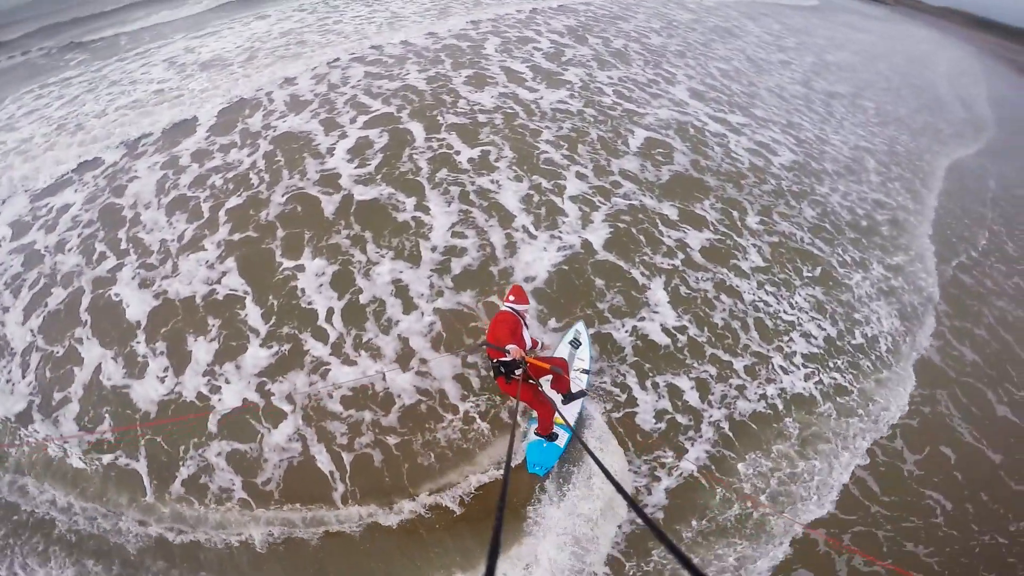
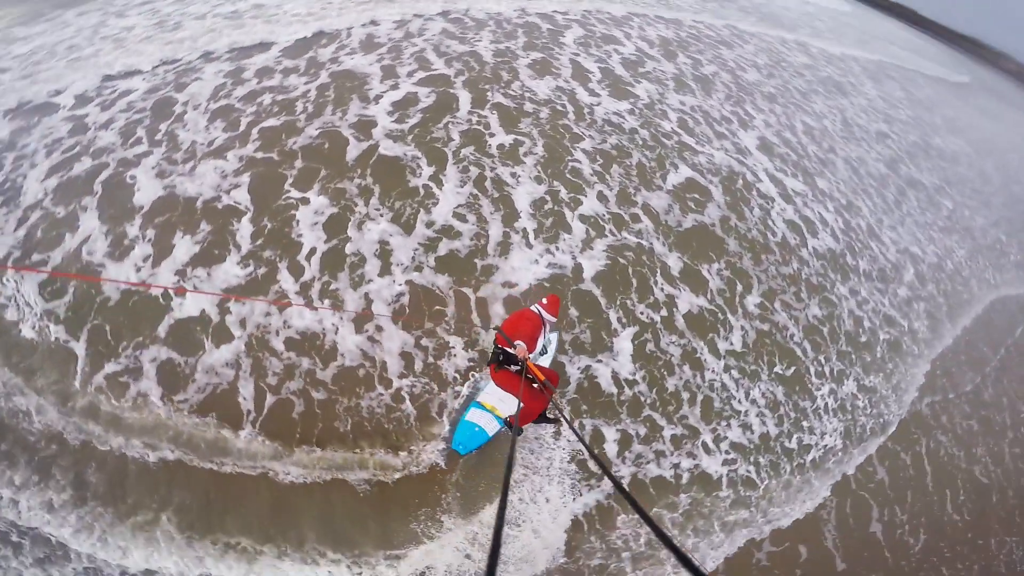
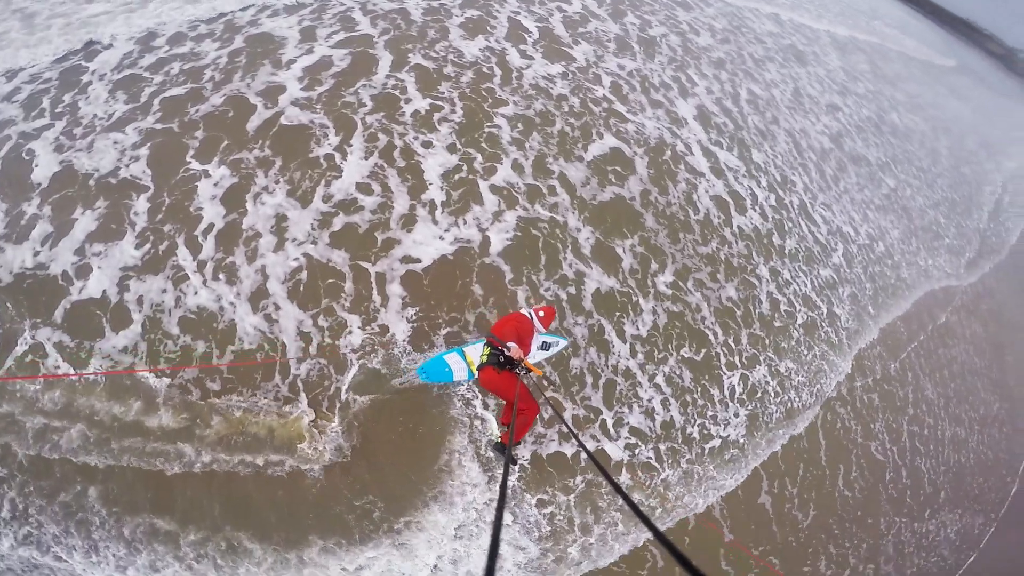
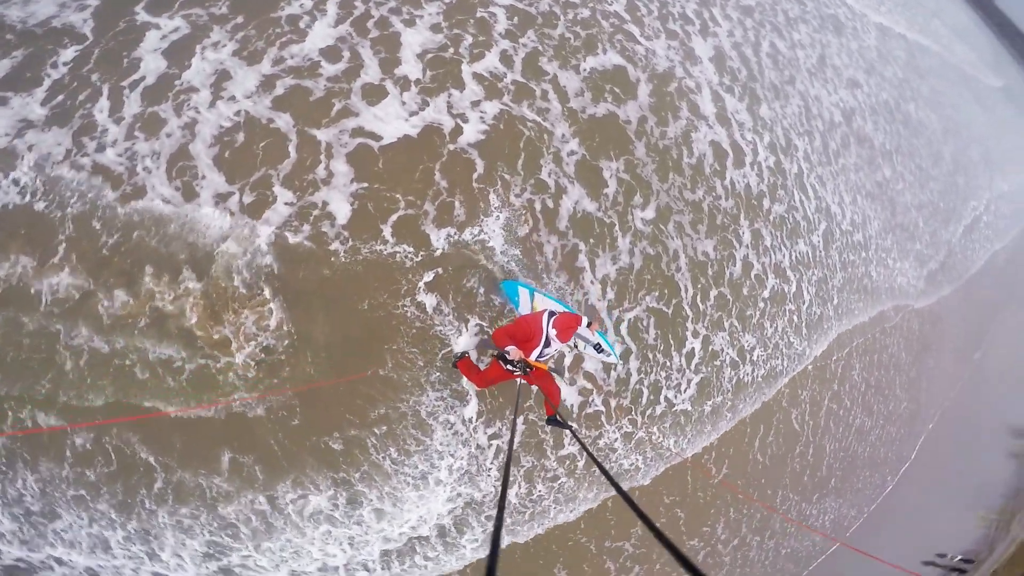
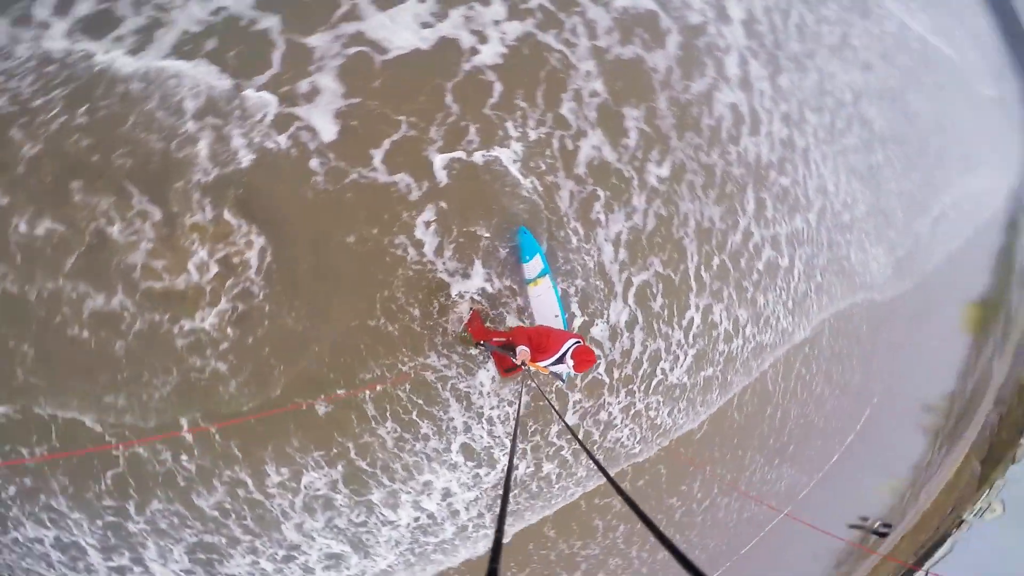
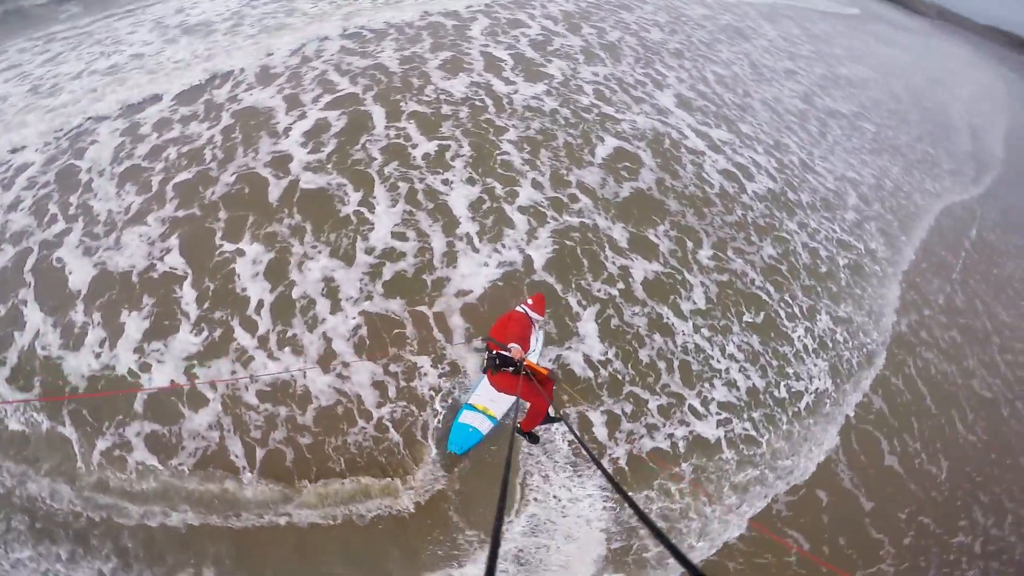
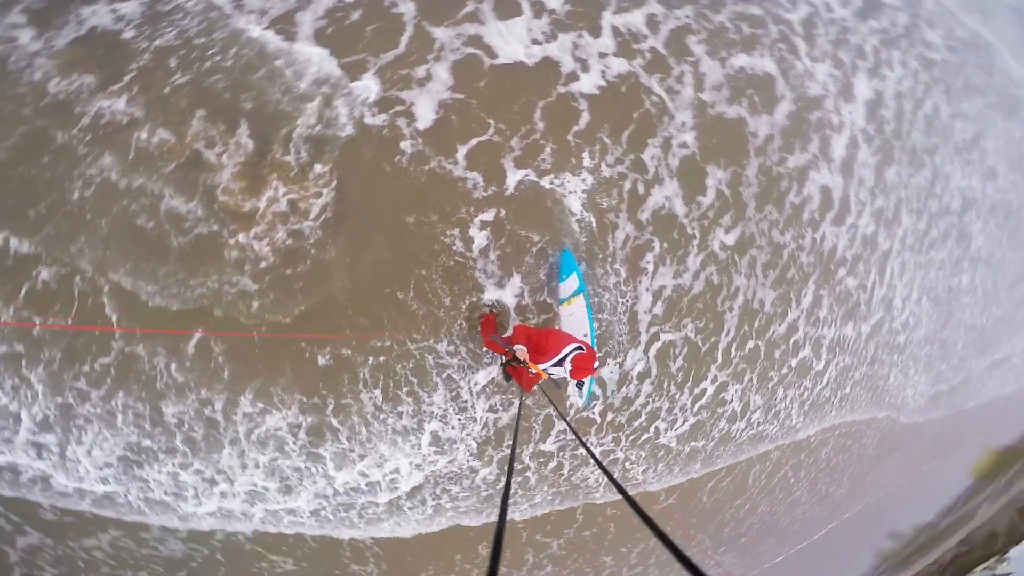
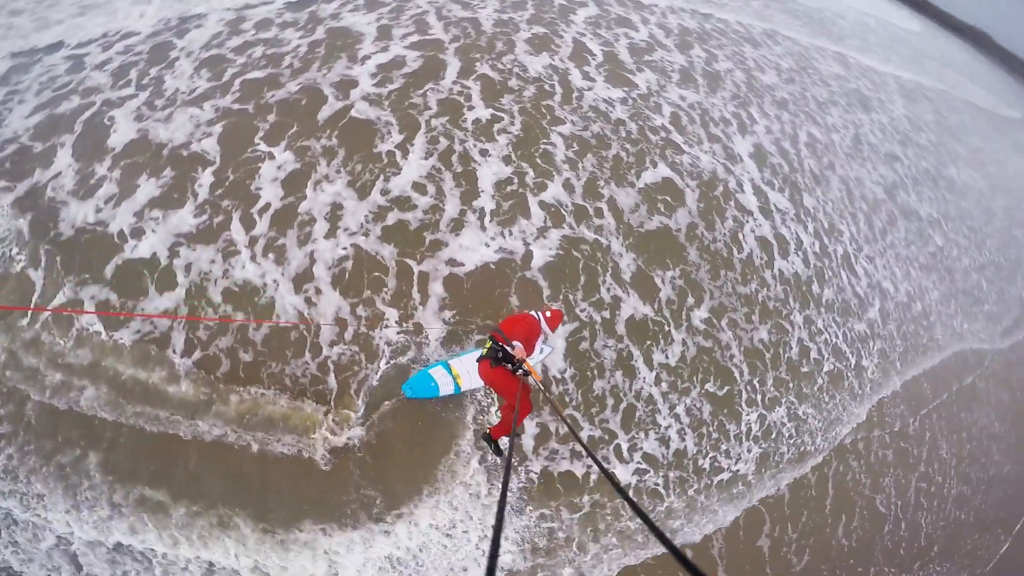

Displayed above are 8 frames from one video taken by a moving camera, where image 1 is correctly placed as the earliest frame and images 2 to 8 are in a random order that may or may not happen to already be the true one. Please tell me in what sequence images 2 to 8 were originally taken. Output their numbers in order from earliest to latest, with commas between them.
2, 6, 8, 3, 4, 7, 5
